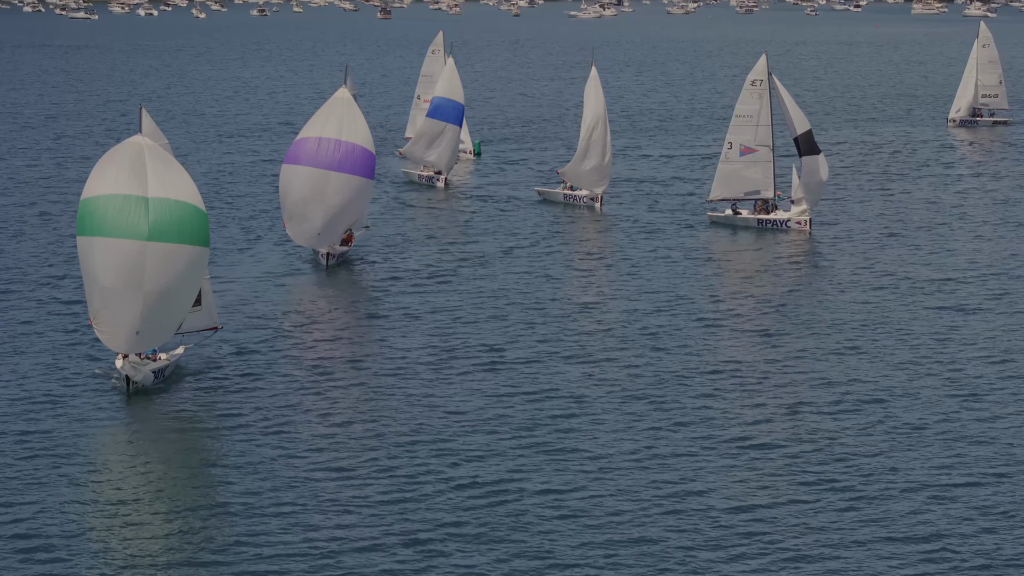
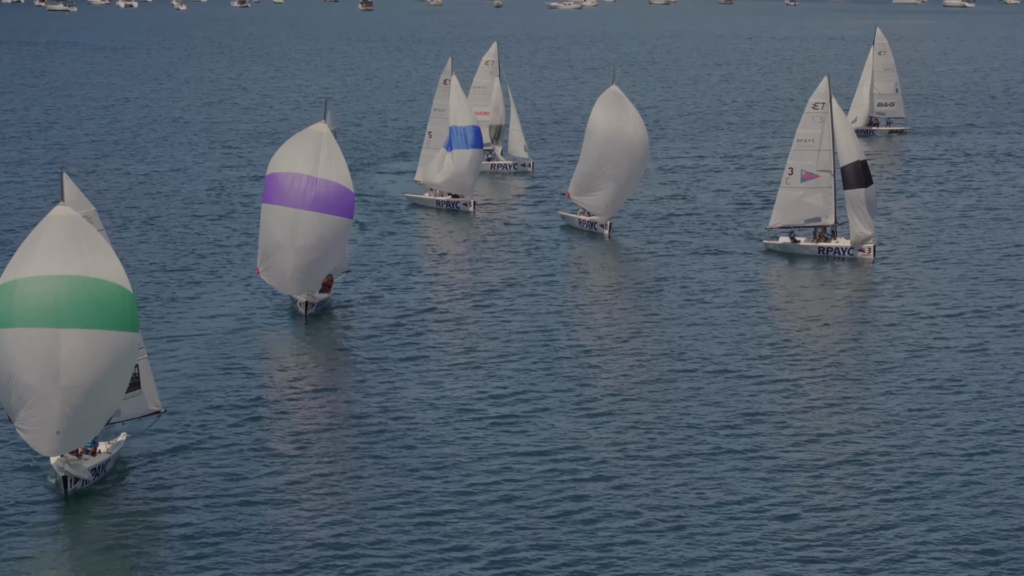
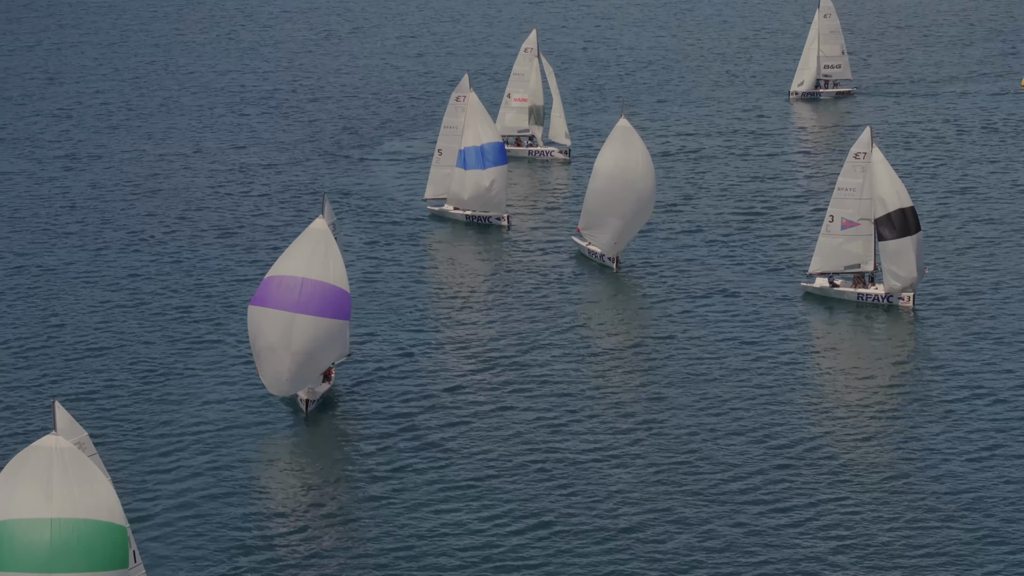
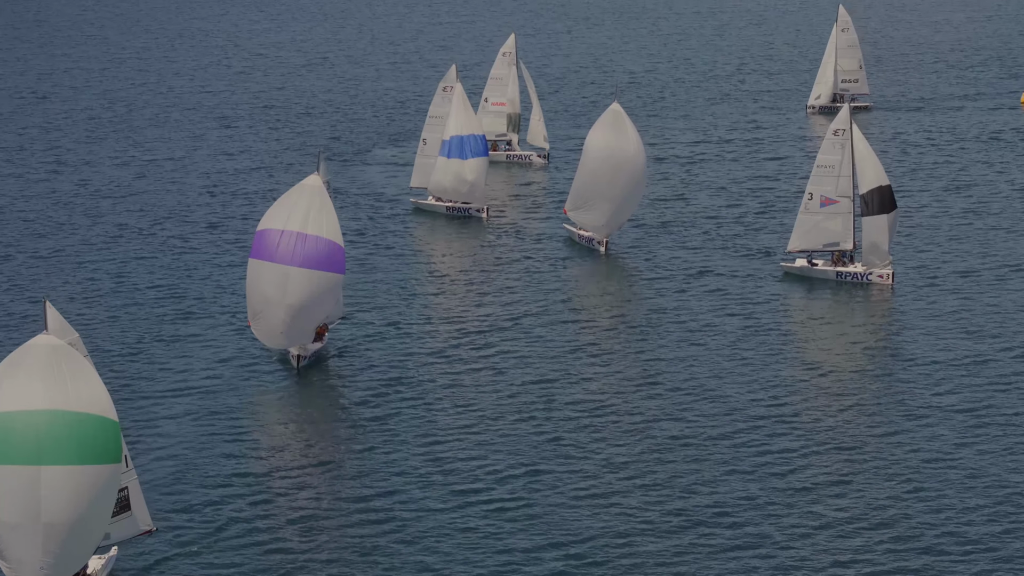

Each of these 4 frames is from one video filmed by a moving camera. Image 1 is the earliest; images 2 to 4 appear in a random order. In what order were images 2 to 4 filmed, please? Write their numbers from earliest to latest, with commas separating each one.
2, 4, 3
